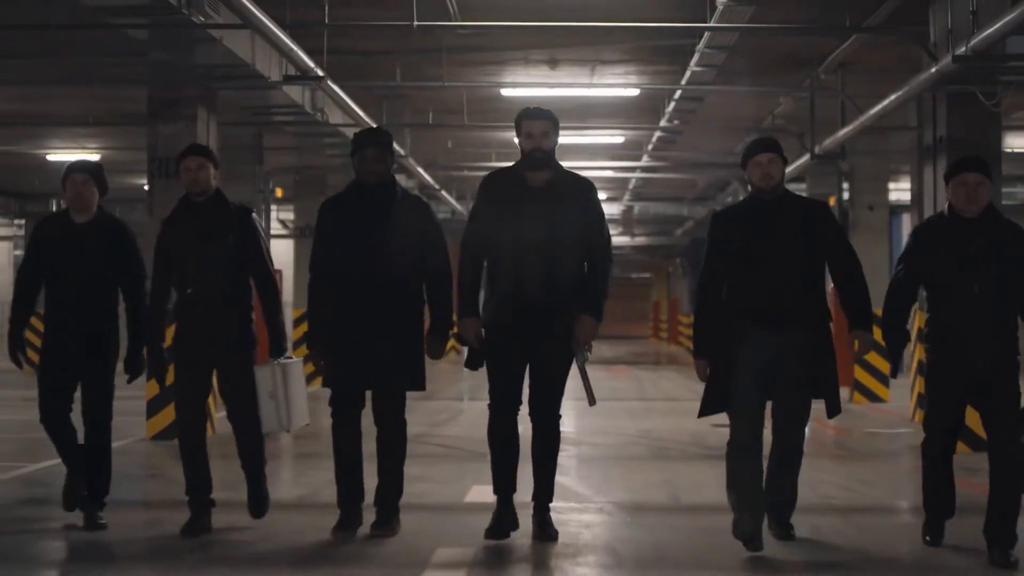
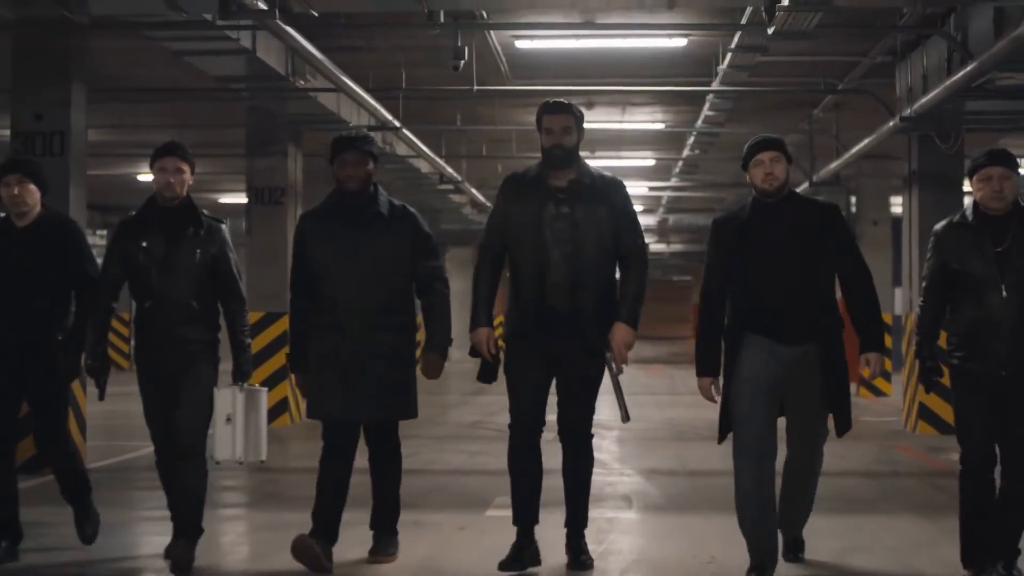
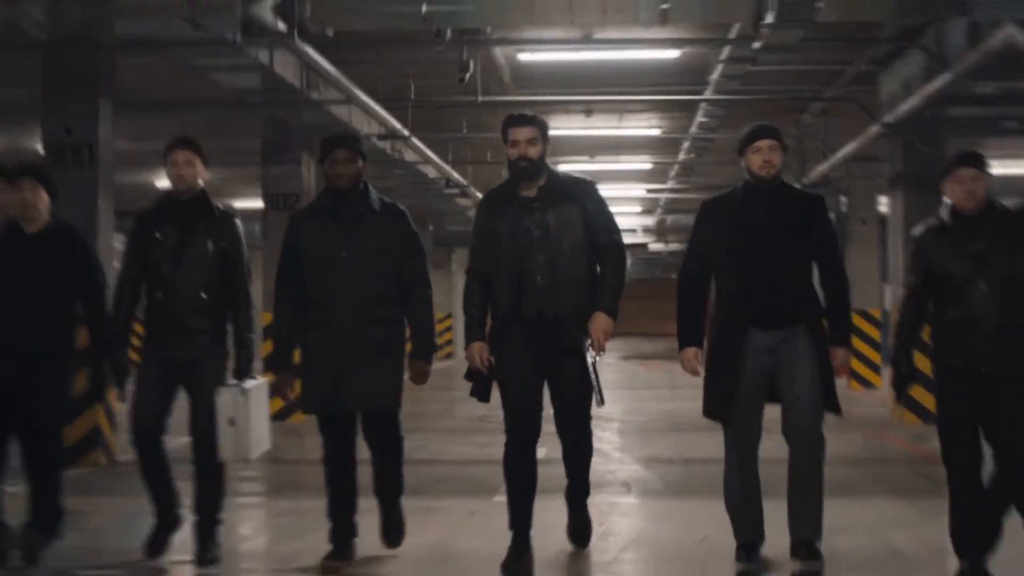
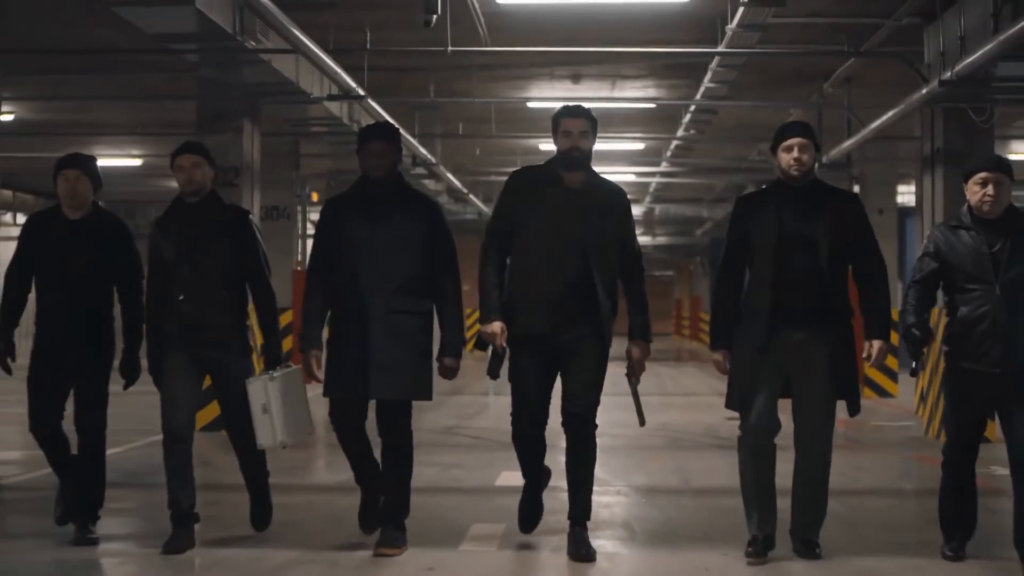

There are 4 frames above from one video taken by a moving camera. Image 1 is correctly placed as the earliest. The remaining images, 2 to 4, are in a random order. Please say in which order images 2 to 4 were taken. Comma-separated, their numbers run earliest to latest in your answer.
4, 2, 3
